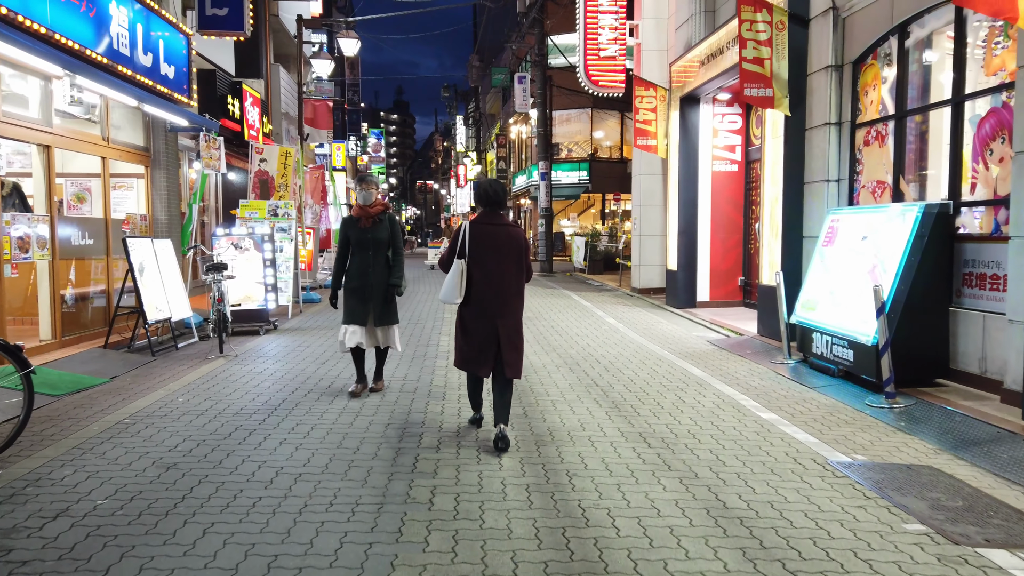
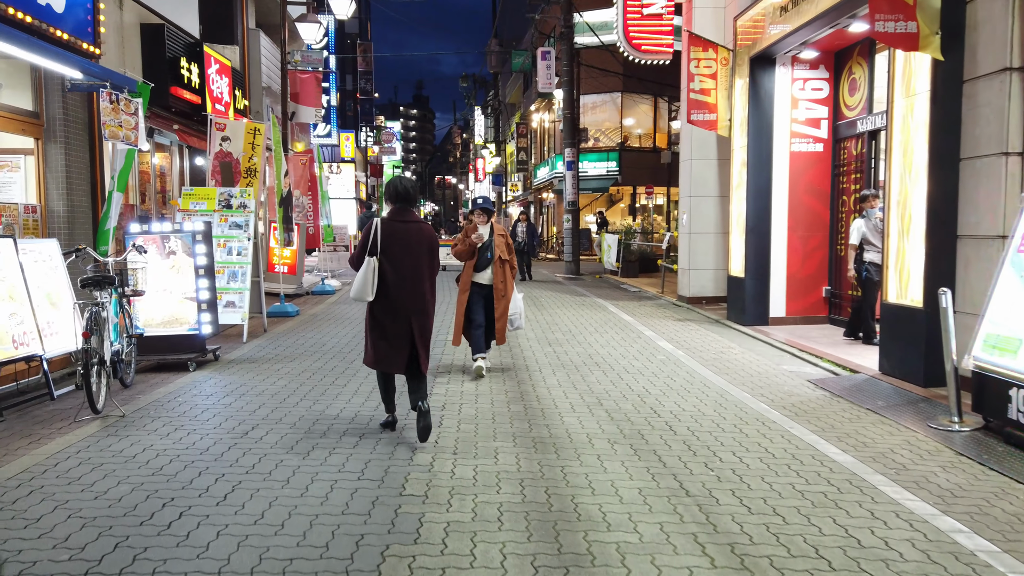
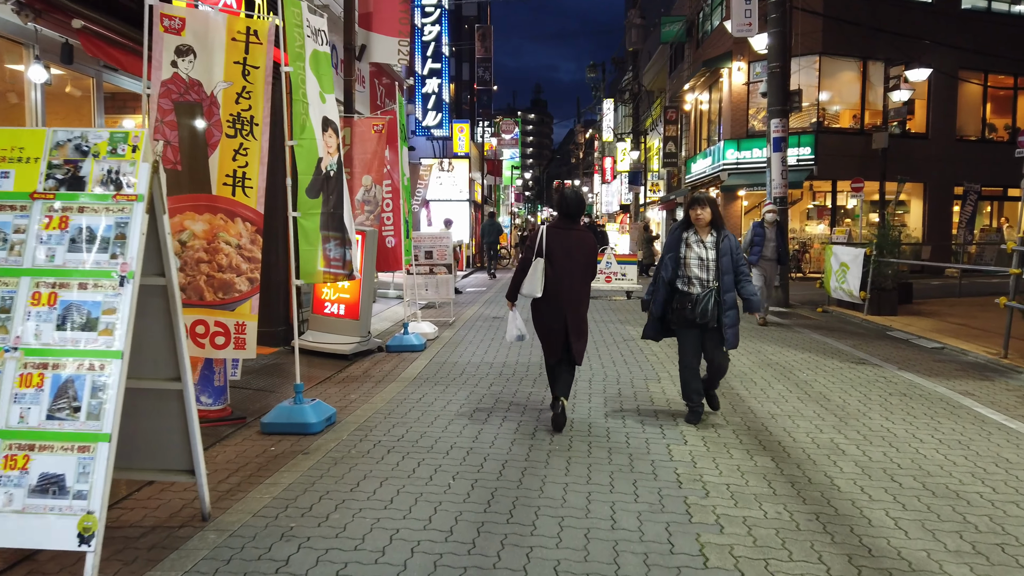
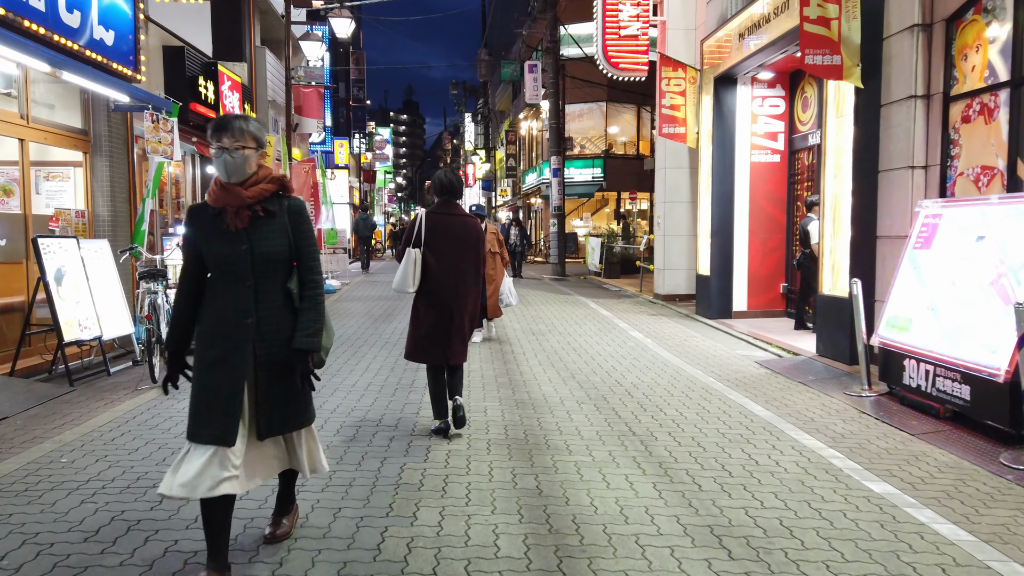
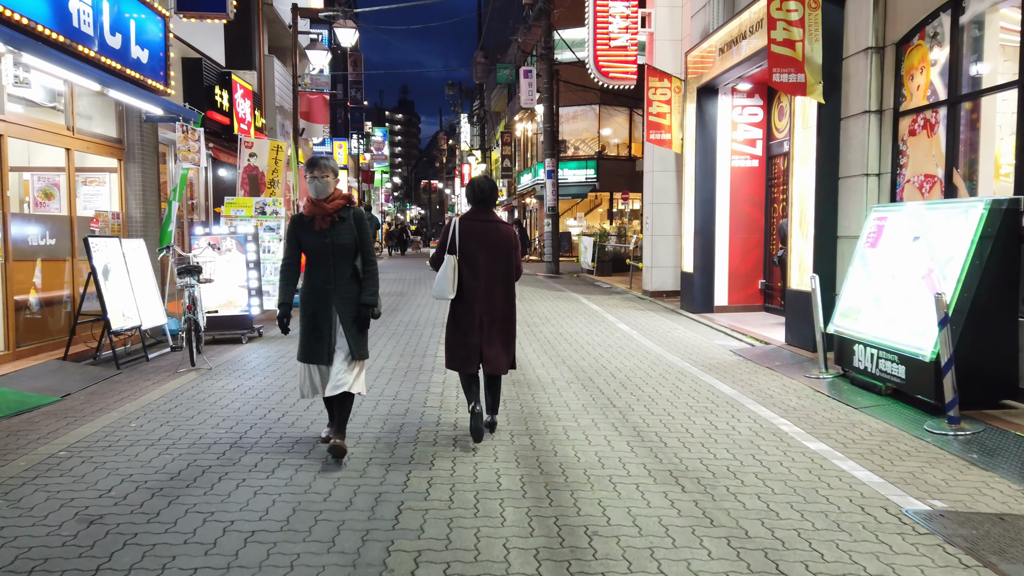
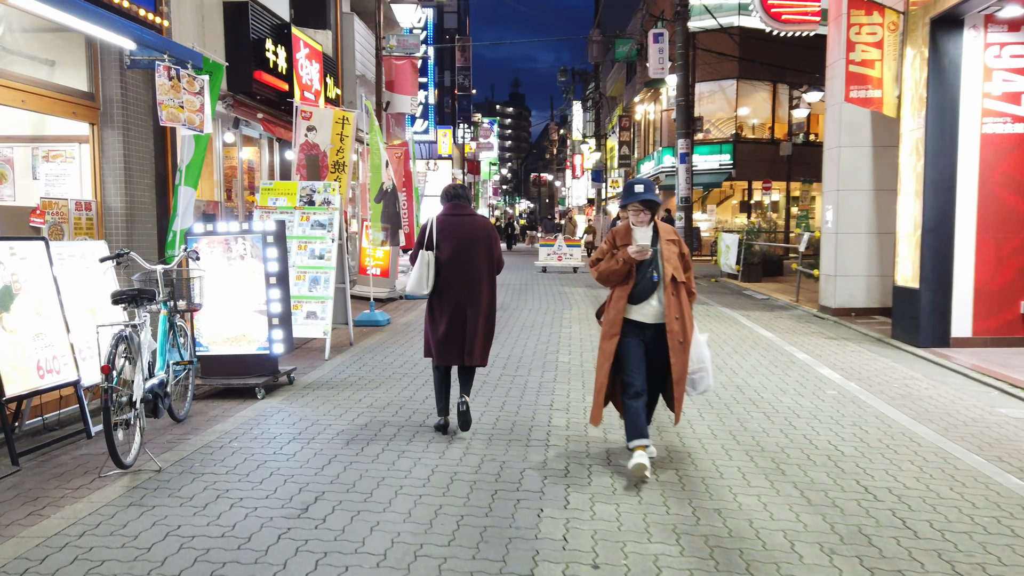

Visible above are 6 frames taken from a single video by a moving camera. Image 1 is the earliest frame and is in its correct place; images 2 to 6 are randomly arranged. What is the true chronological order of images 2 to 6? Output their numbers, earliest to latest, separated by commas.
5, 4, 2, 6, 3
